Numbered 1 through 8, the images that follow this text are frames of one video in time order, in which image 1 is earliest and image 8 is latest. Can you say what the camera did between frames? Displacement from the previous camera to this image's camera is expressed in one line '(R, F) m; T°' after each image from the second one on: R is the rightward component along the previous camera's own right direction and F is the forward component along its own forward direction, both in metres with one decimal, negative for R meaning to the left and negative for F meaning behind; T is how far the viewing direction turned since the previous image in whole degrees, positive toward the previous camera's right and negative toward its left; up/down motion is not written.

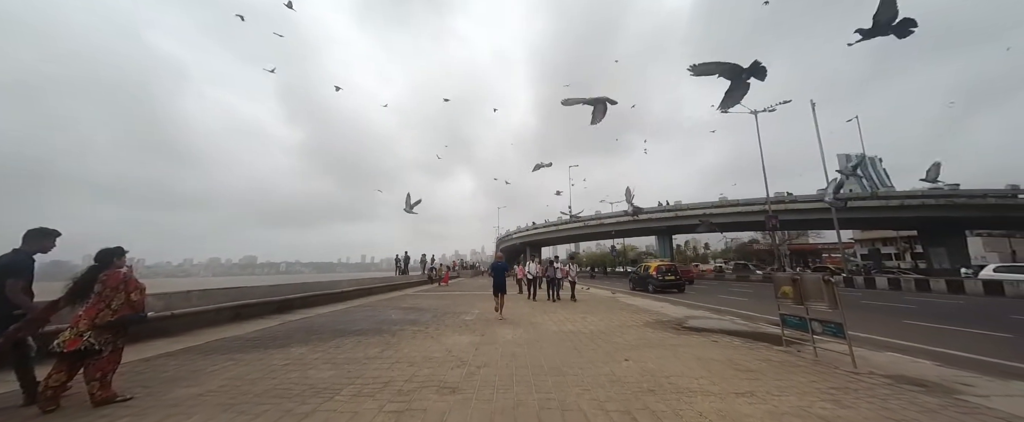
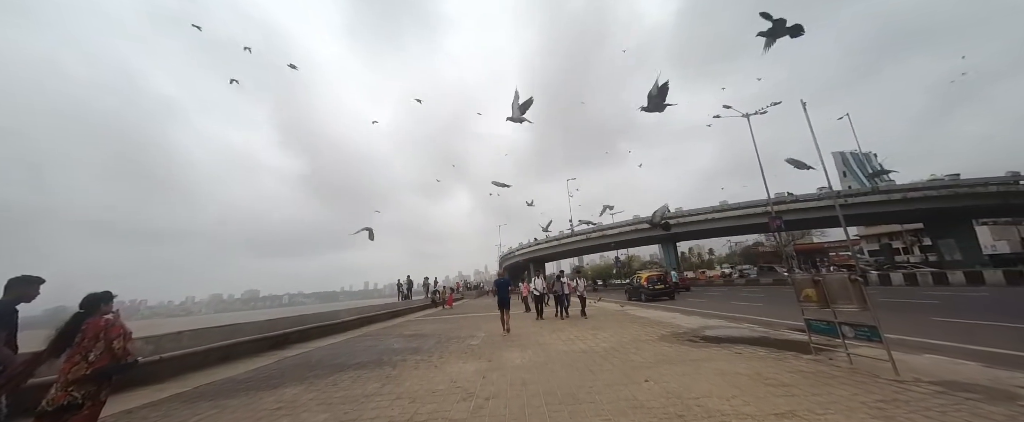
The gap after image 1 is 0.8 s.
(0.0, +0.2) m; 0°
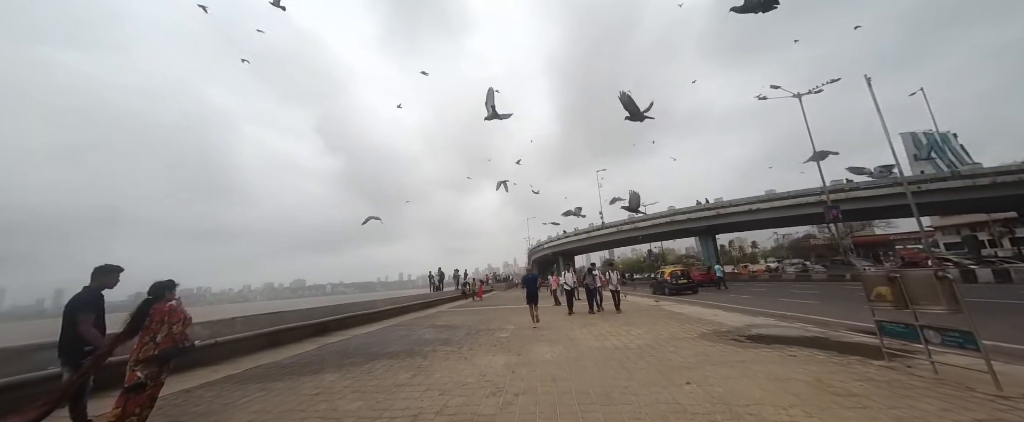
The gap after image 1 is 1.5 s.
(0.0, +0.2) m; -5°
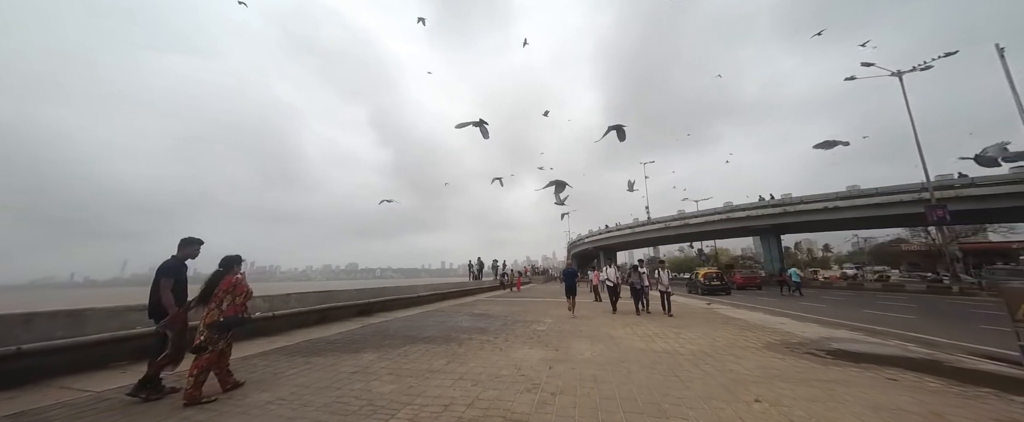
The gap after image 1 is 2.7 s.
(0.0, +0.3) m; -8°
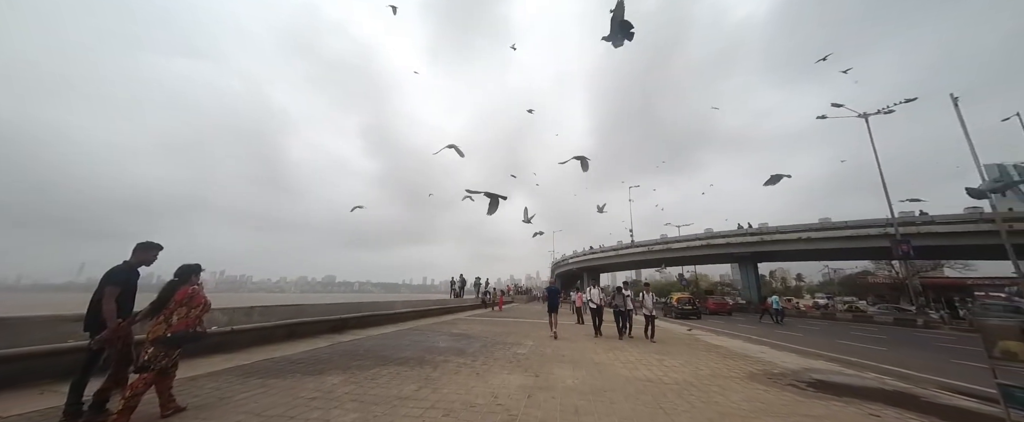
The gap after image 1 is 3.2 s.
(0.0, +0.2) m; +3°
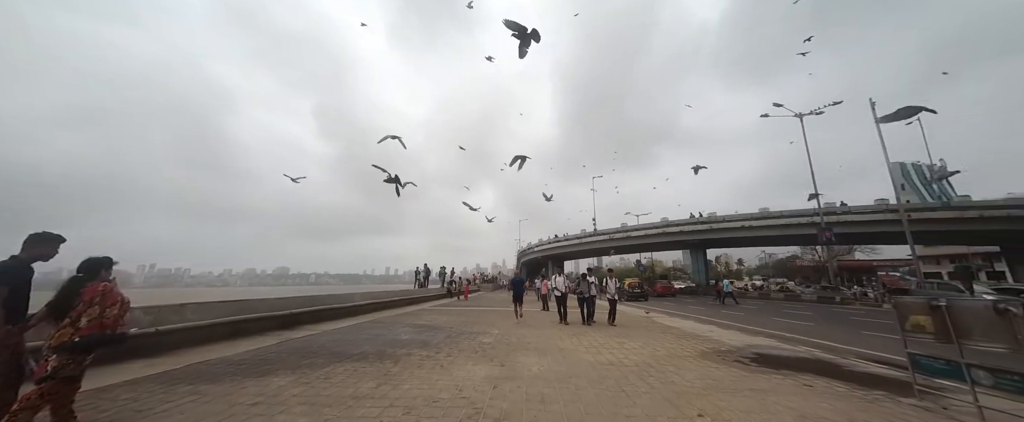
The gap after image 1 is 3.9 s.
(0.0, +0.2) m; +6°
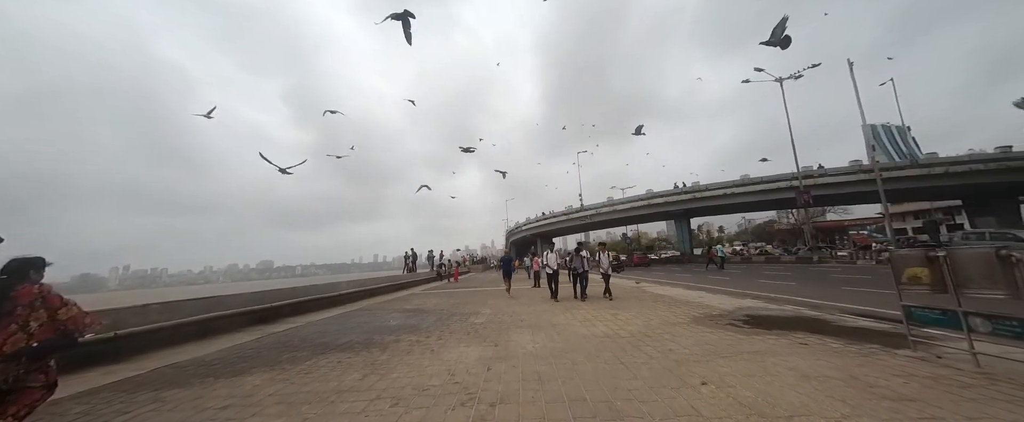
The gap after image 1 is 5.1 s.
(0.0, +0.3) m; +2°
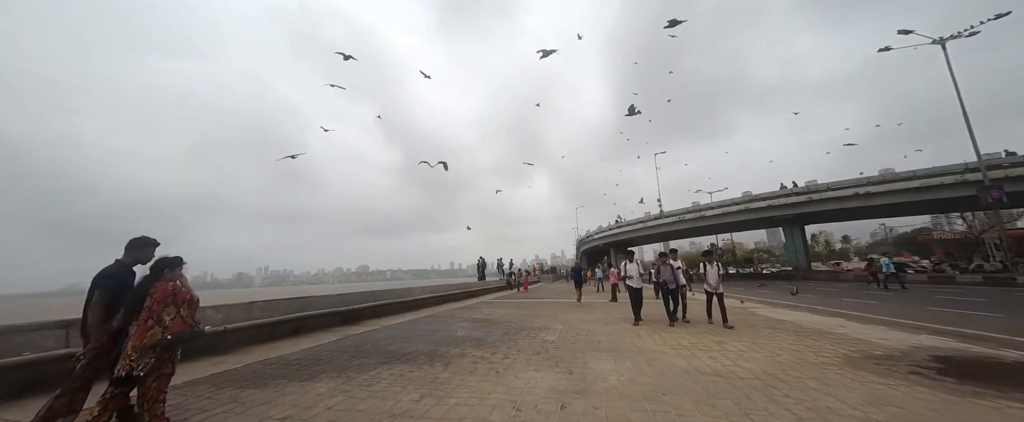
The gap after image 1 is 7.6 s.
(-0.1, +0.7) m; -13°
